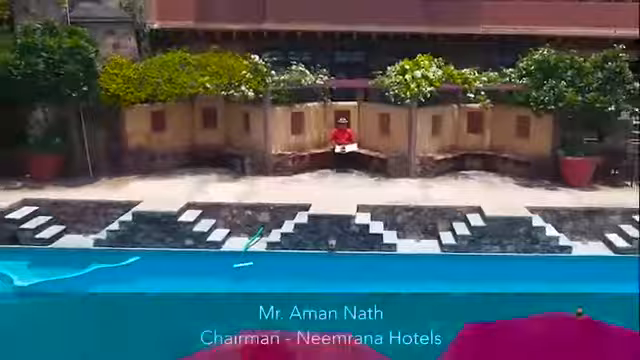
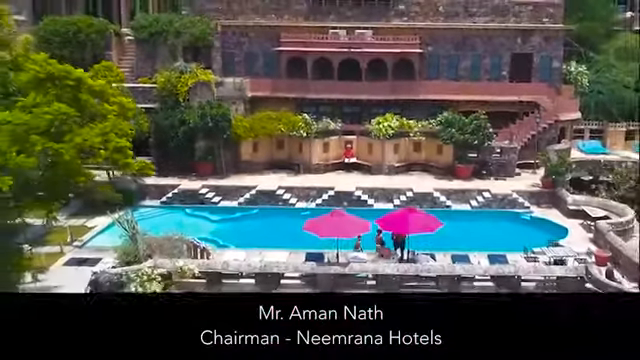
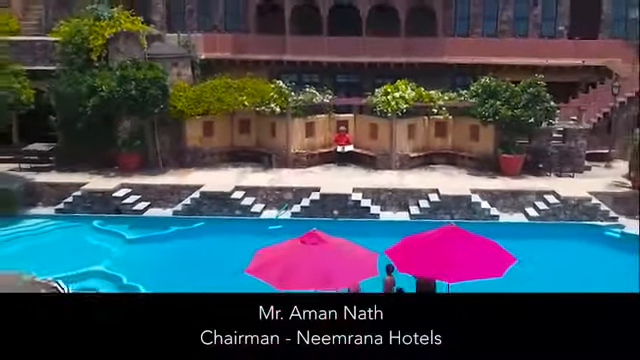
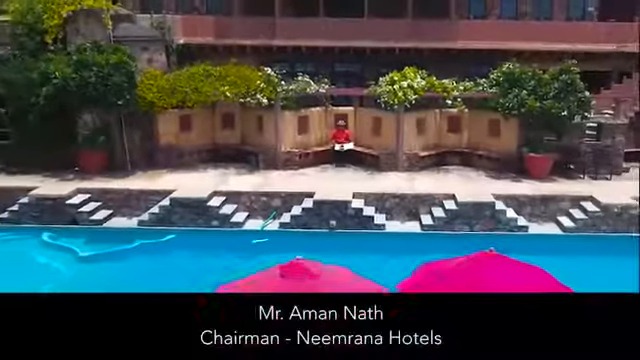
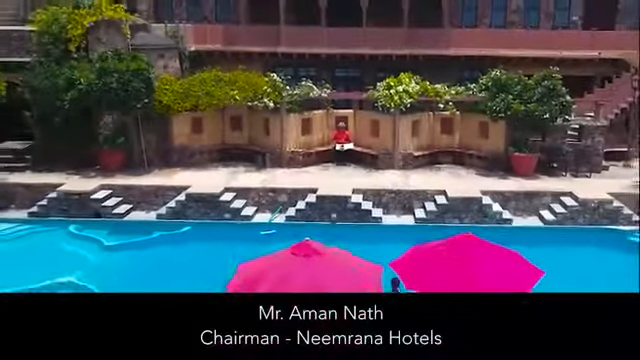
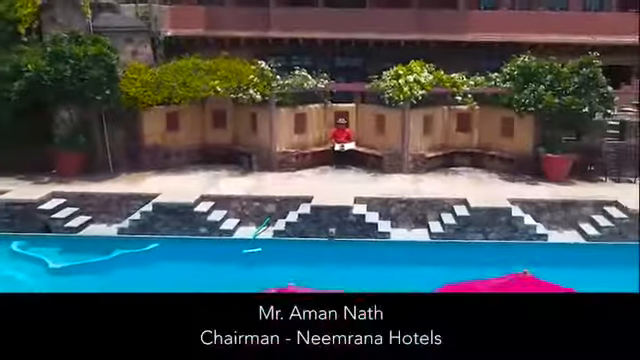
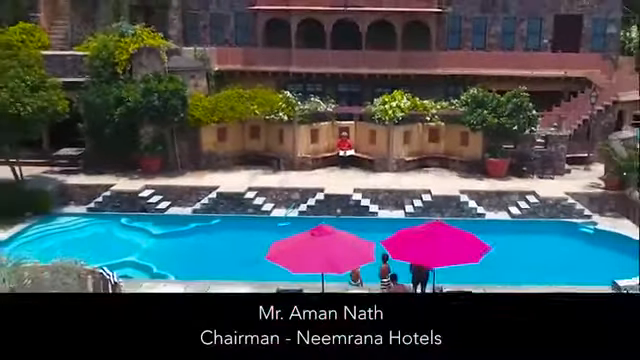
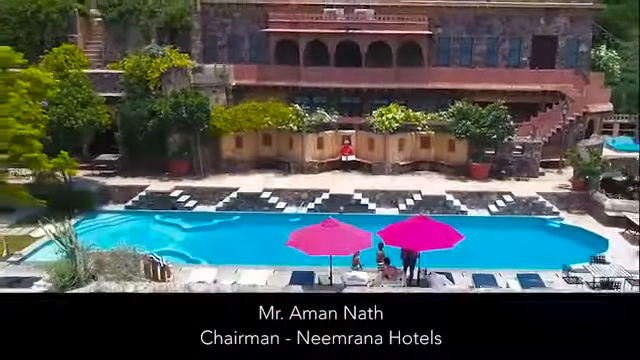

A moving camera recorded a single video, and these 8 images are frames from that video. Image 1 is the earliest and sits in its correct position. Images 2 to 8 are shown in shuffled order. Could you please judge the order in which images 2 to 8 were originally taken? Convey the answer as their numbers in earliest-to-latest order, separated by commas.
6, 4, 5, 3, 7, 8, 2
